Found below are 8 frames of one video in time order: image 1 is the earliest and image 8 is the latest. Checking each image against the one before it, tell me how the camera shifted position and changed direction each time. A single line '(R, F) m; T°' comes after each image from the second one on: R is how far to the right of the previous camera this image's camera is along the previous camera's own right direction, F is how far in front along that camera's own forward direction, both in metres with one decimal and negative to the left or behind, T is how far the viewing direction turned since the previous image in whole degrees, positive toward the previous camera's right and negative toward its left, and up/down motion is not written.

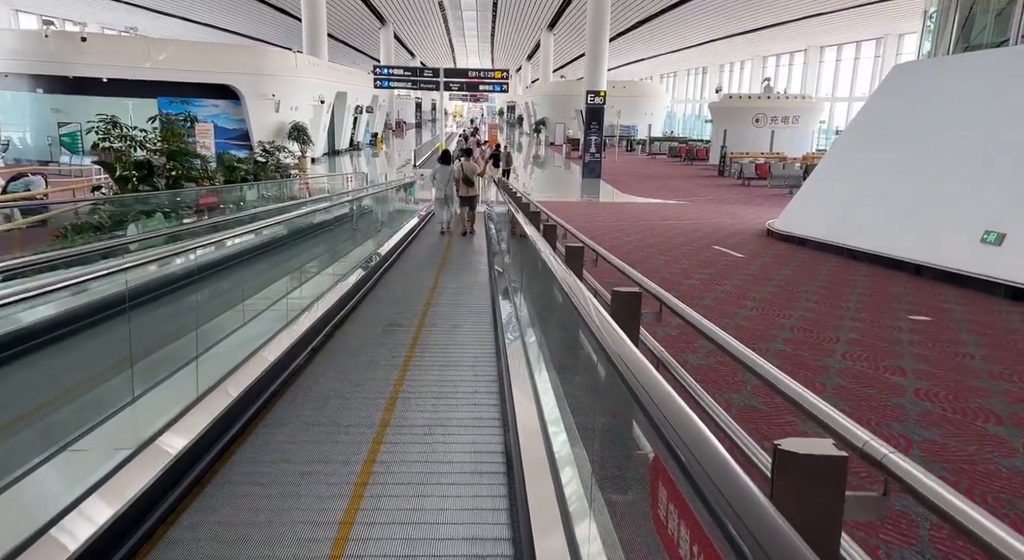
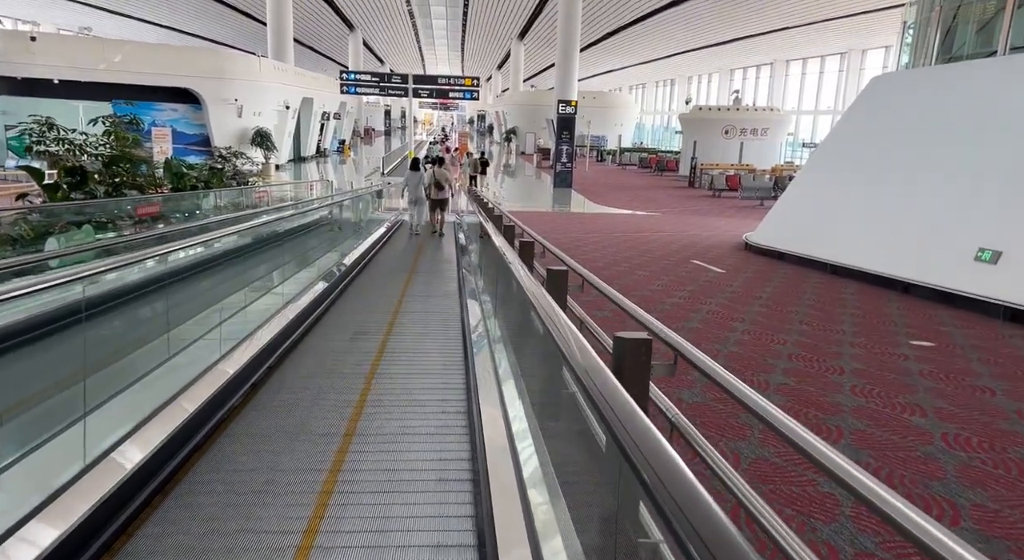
(0.0, +0.4) m; +3°
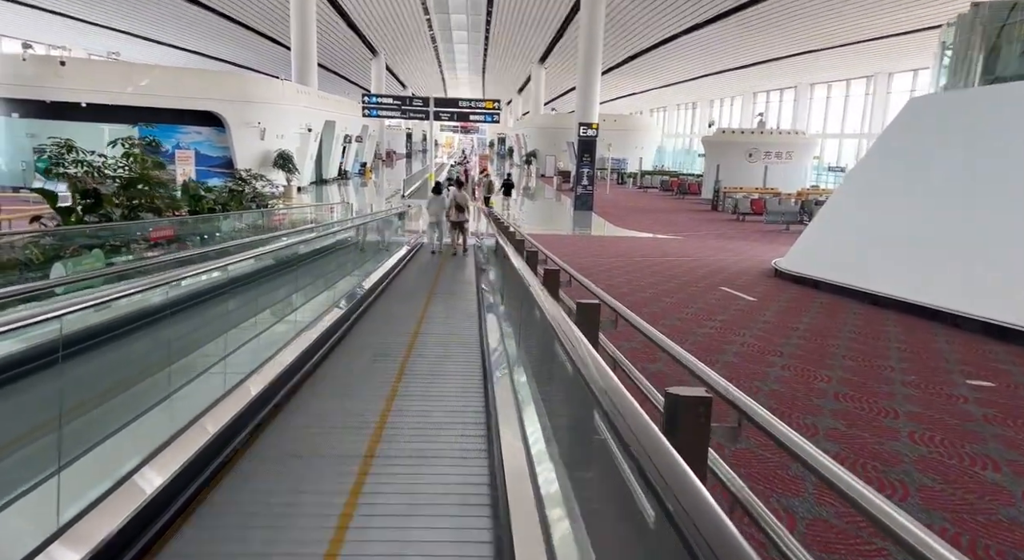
(0.0, +0.2) m; -2°
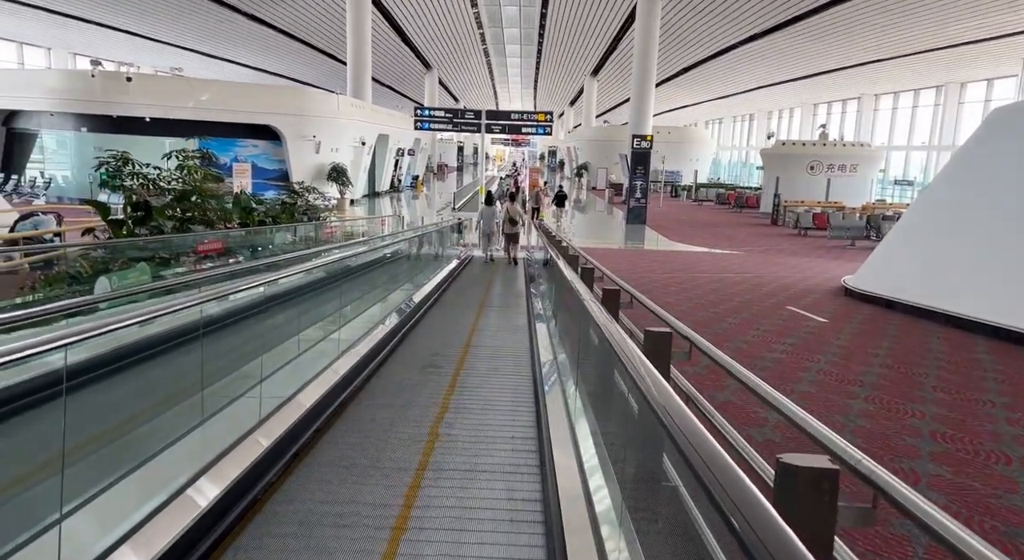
(0.0, +0.2) m; -4°
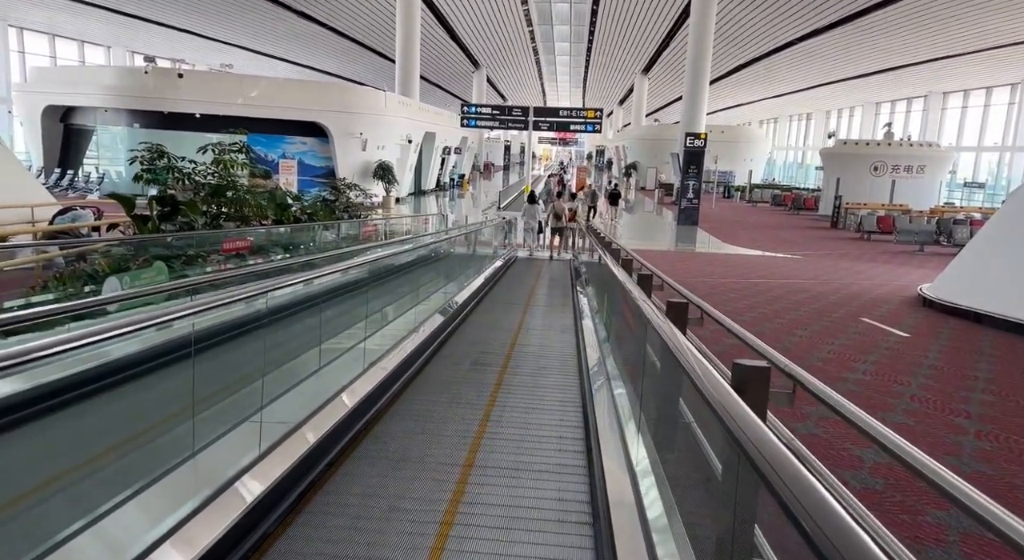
(0.0, +0.4) m; -4°
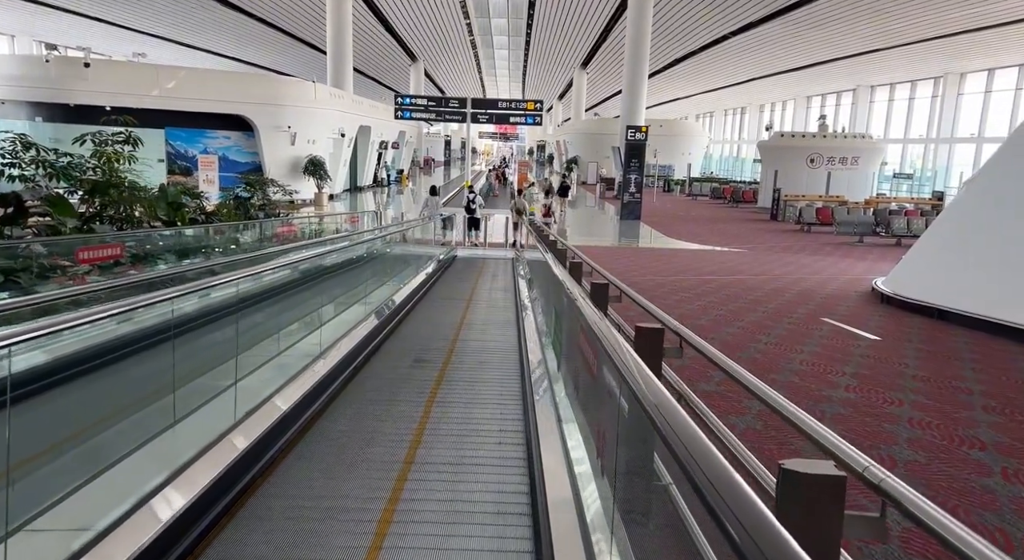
(+0.1, +0.6) m; +5°
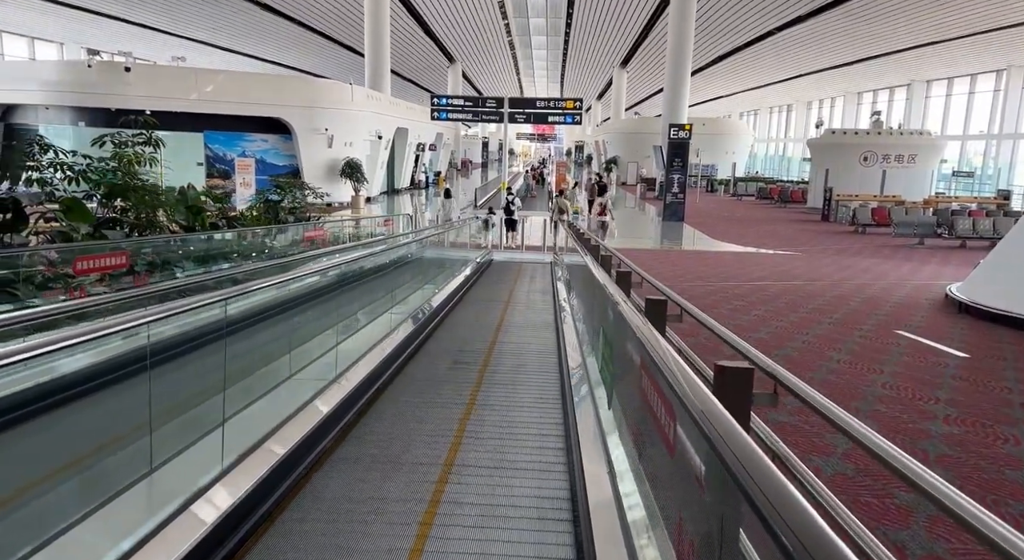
(0.0, +0.4) m; -3°
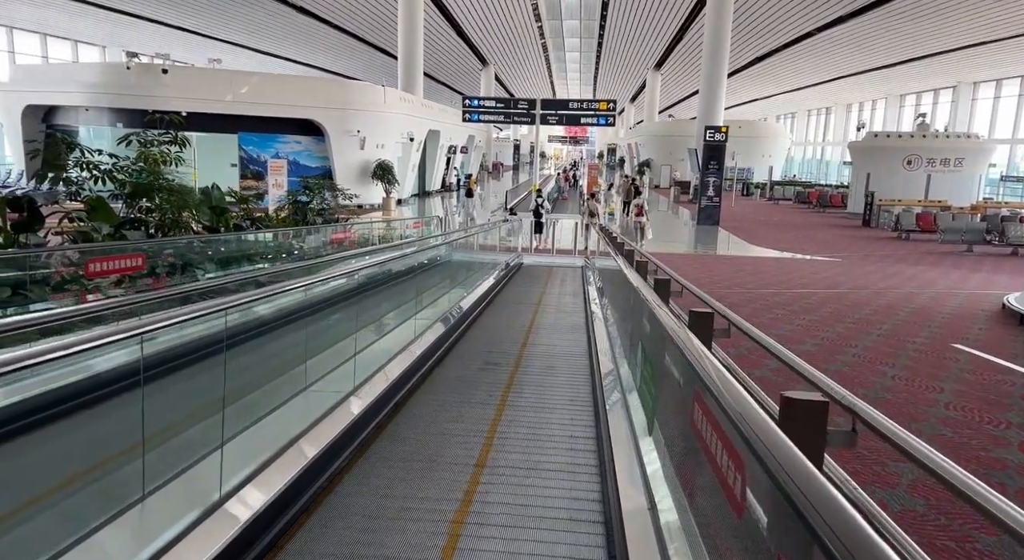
(0.0, +0.2) m; -3°
